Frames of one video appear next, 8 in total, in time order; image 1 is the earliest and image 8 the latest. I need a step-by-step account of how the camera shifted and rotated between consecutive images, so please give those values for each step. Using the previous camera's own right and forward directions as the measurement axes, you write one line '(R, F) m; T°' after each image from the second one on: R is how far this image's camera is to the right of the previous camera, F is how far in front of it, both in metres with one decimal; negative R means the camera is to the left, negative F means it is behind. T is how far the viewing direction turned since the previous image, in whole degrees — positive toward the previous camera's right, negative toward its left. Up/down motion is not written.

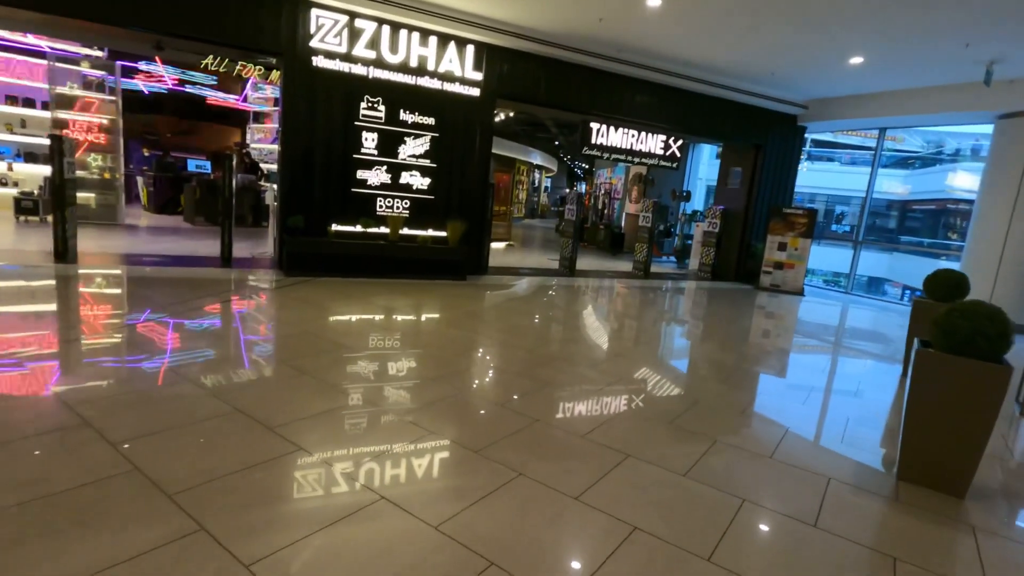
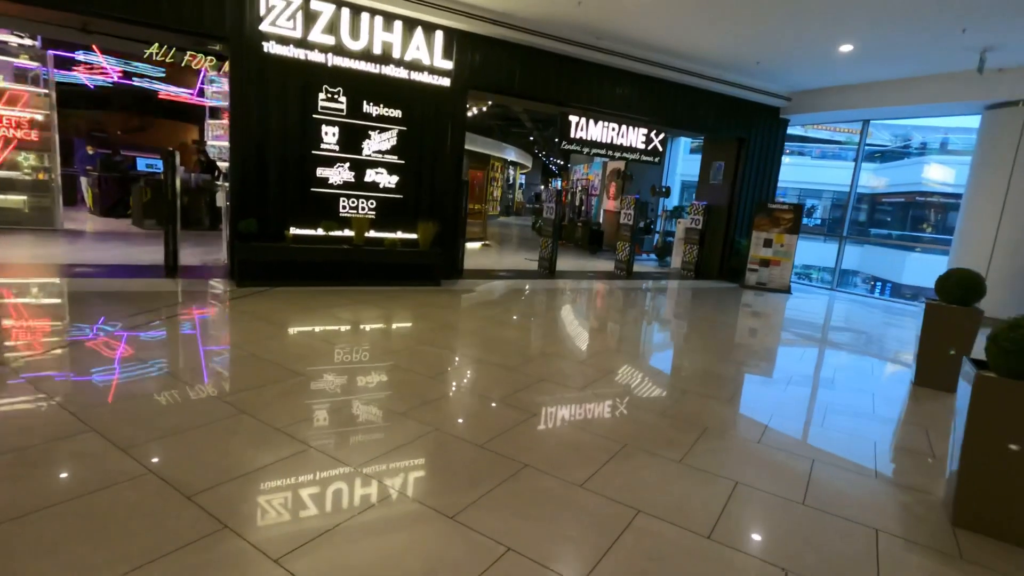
(0.0, +0.5) m; +3°
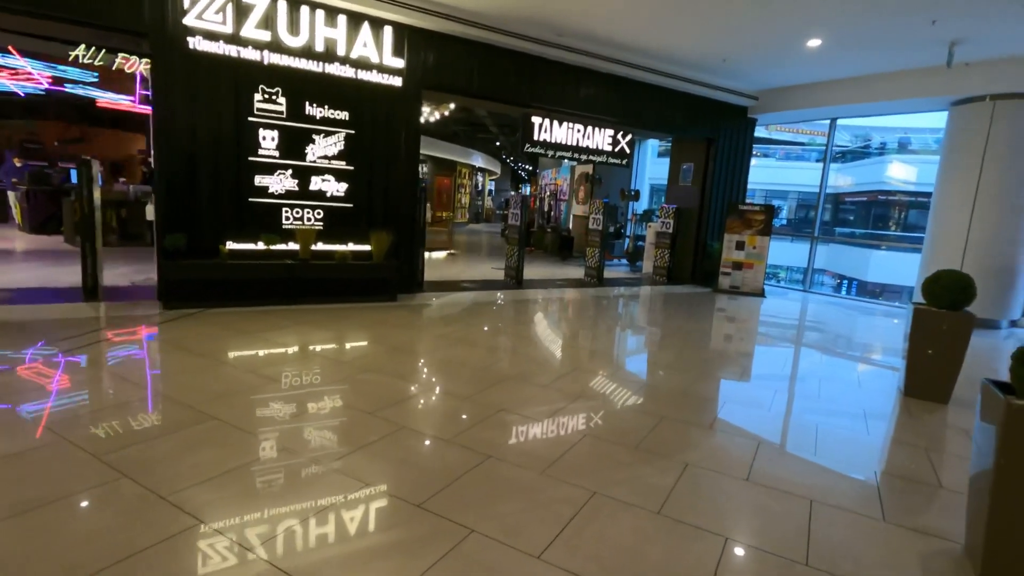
(+0.1, +0.4) m; +3°
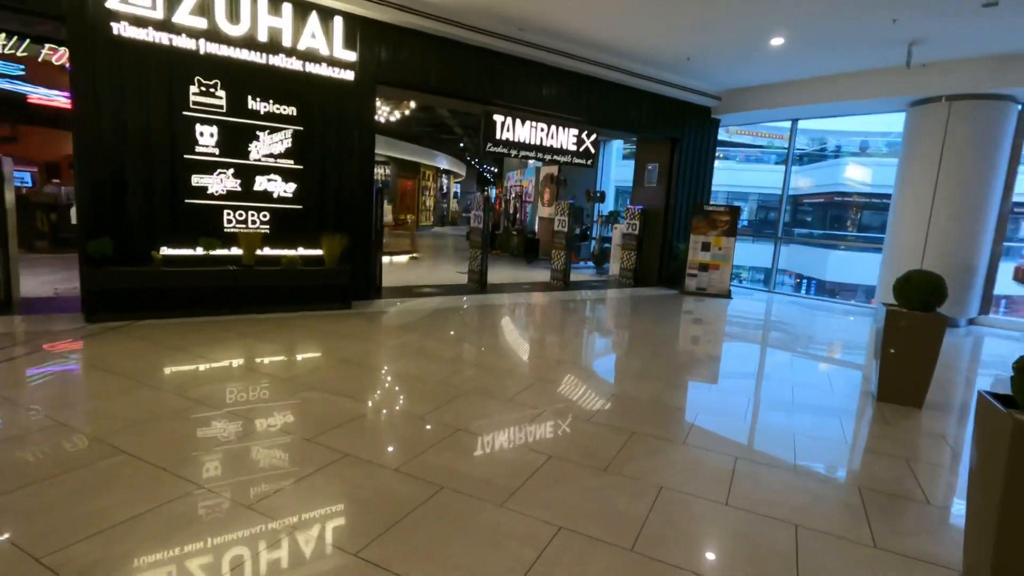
(+0.1, +0.3) m; +3°
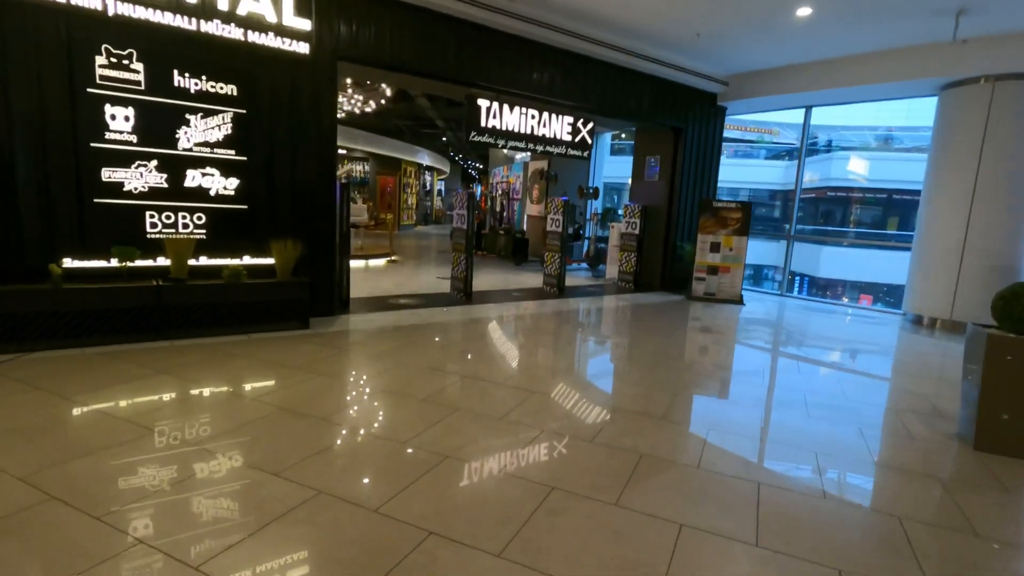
(0.0, +0.9) m; +1°
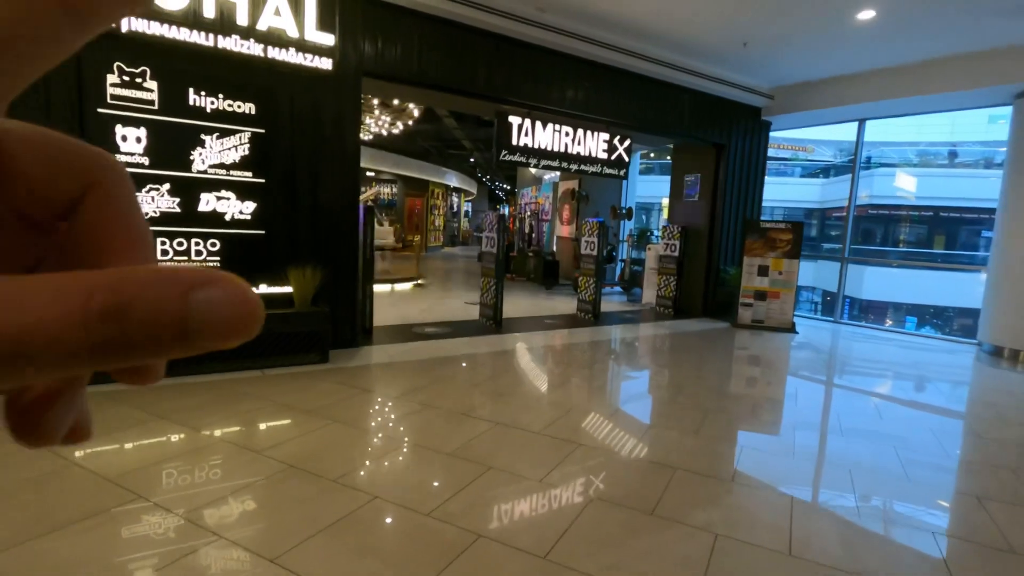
(-0.1, +0.4) m; -3°
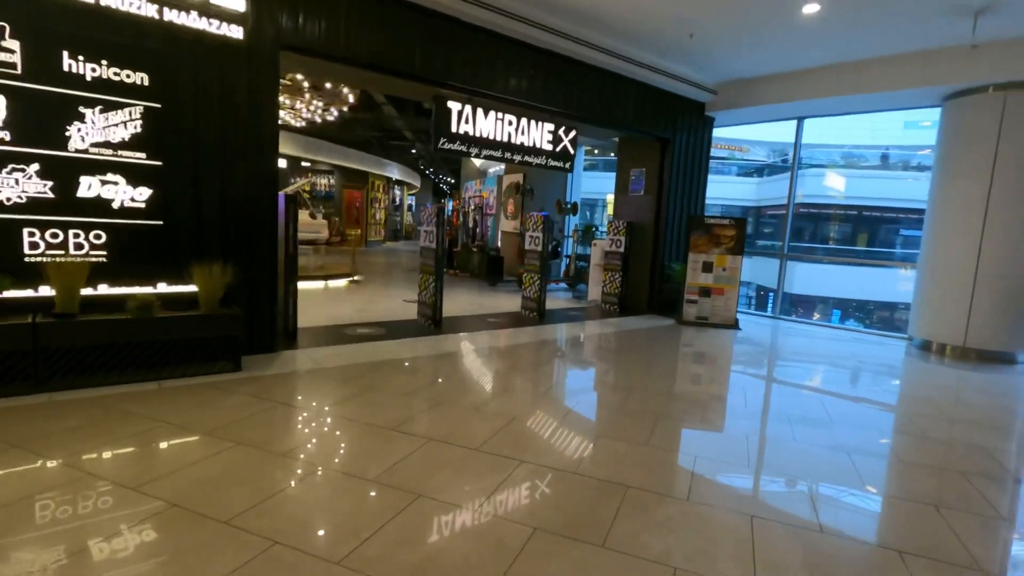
(+0.1, +0.3) m; +6°
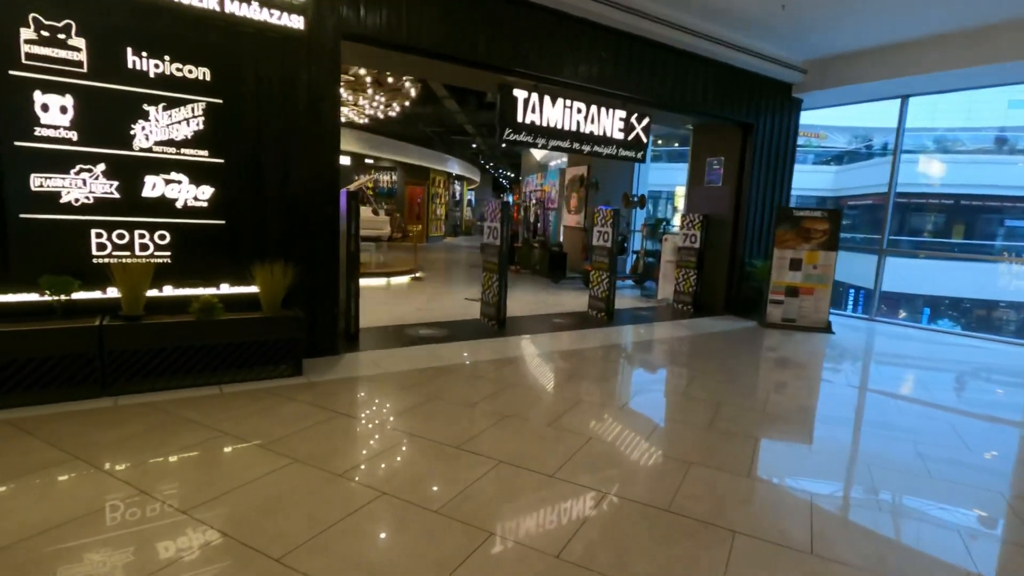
(-0.1, +0.3) m; -6°
